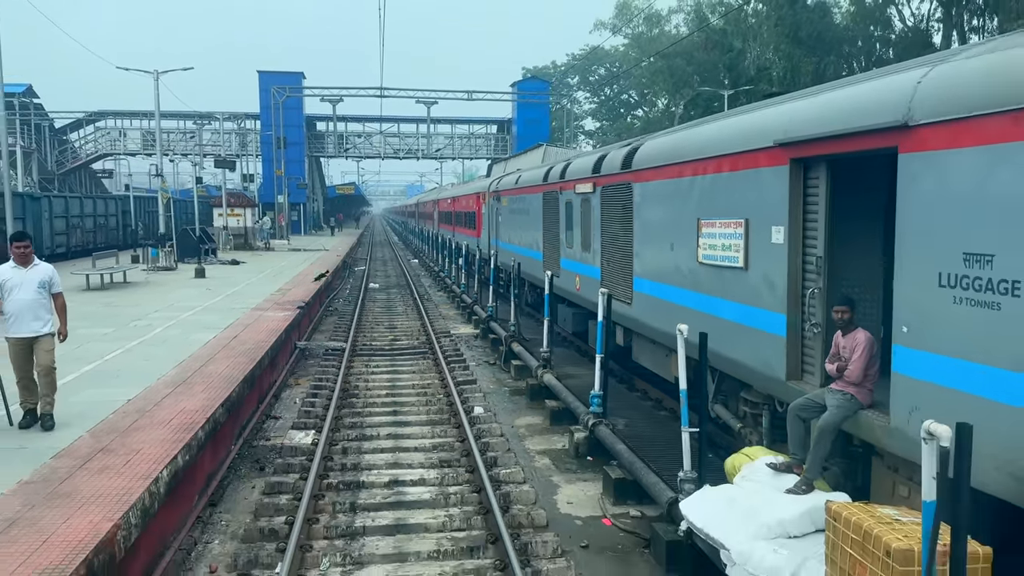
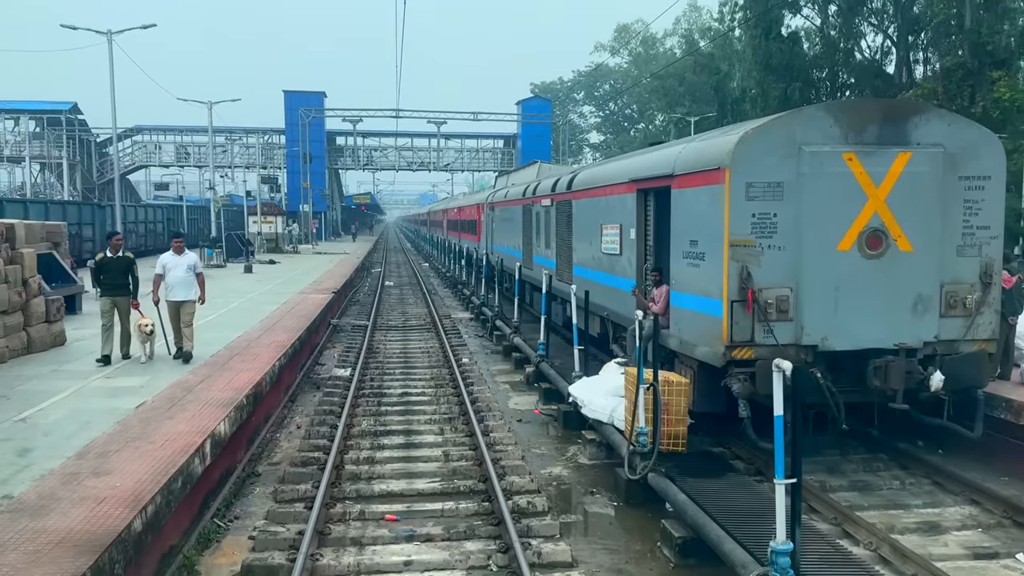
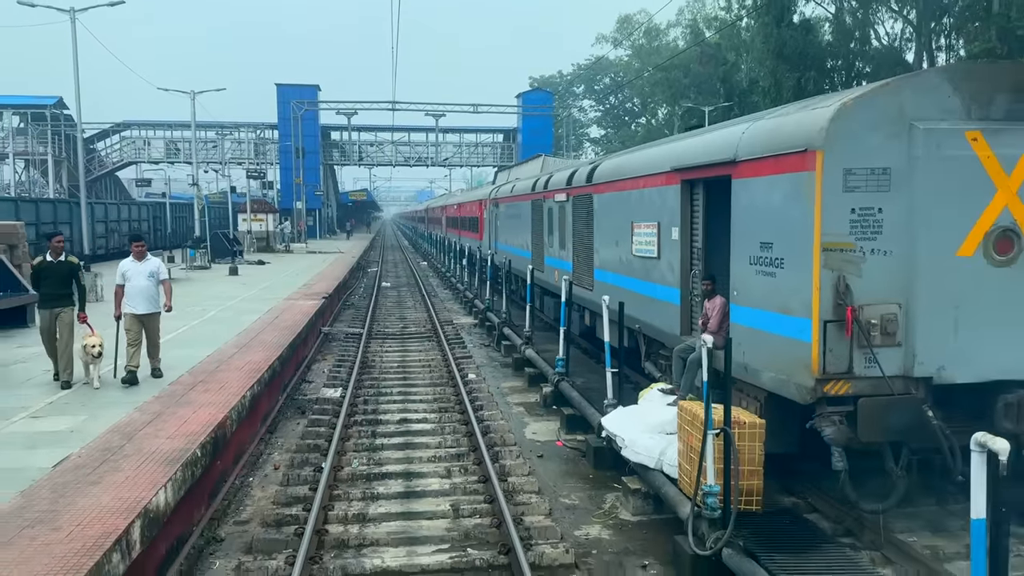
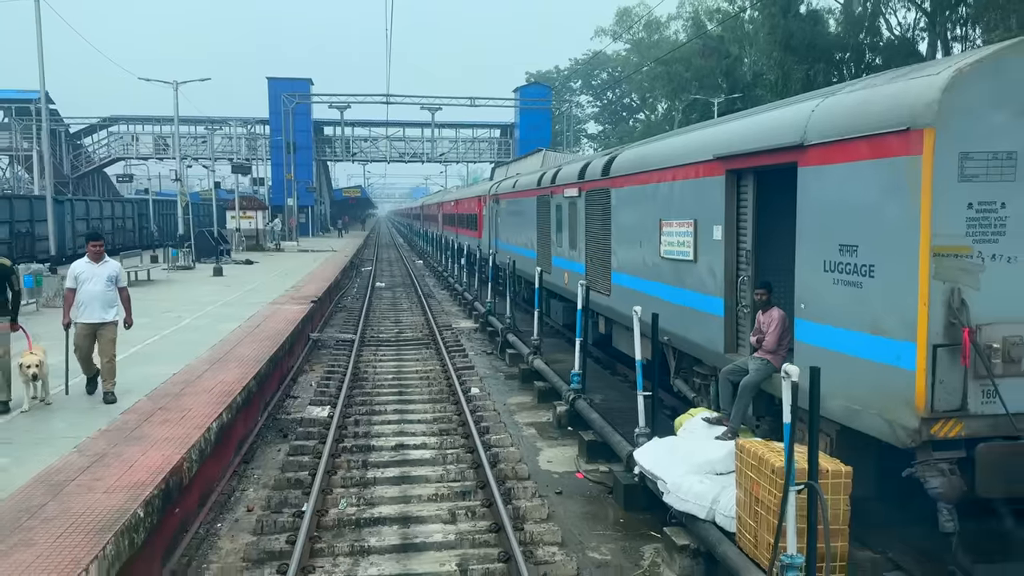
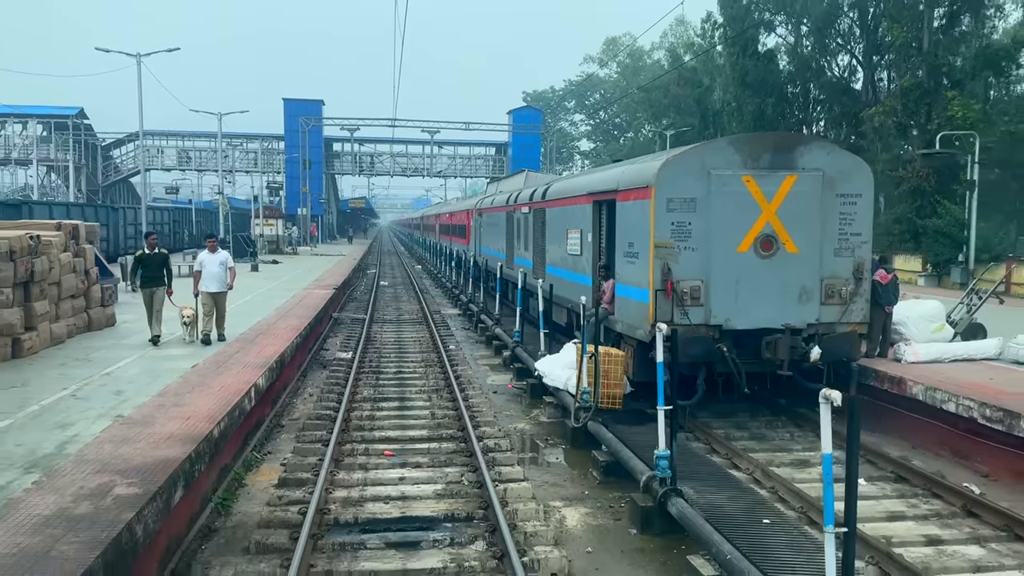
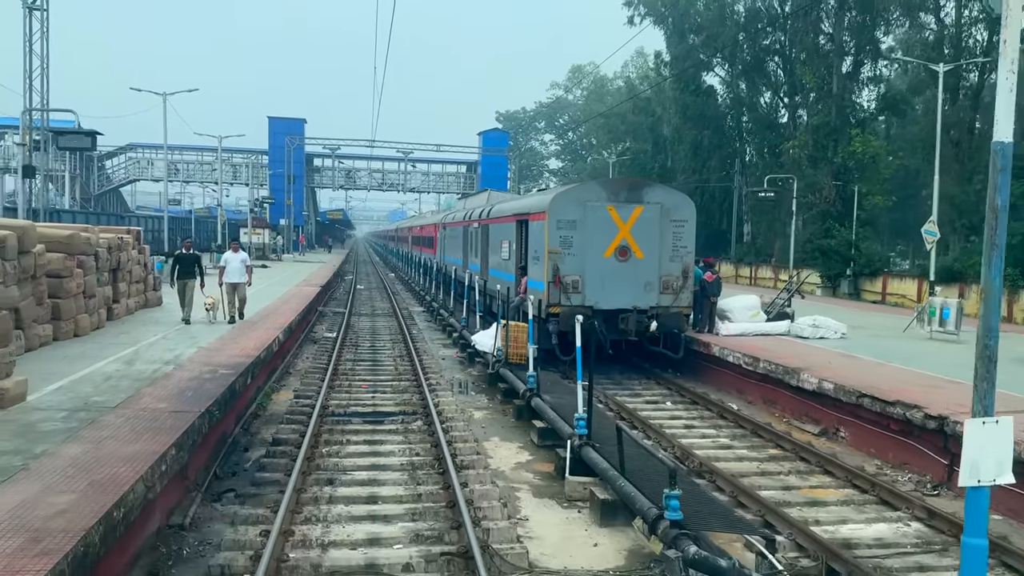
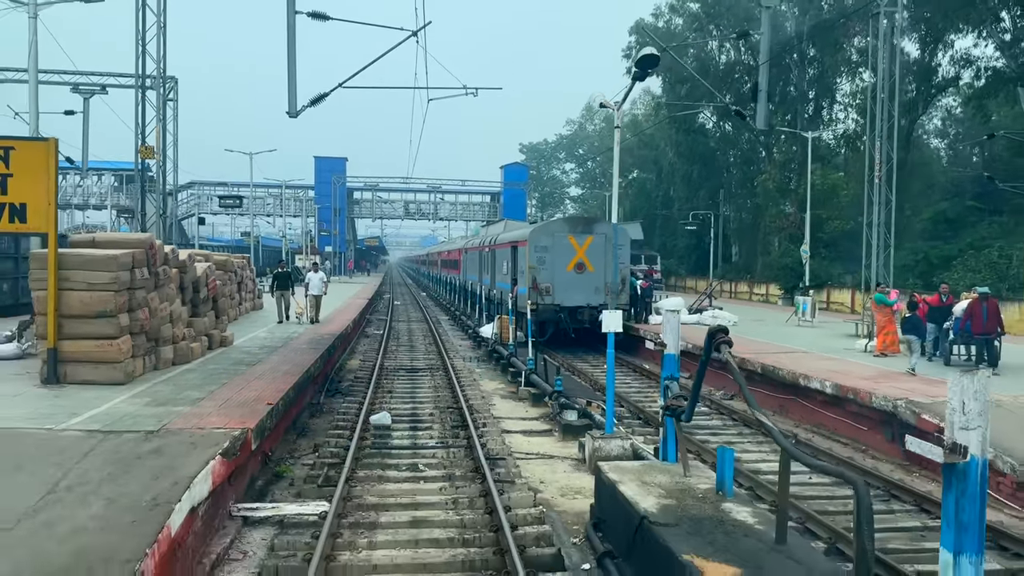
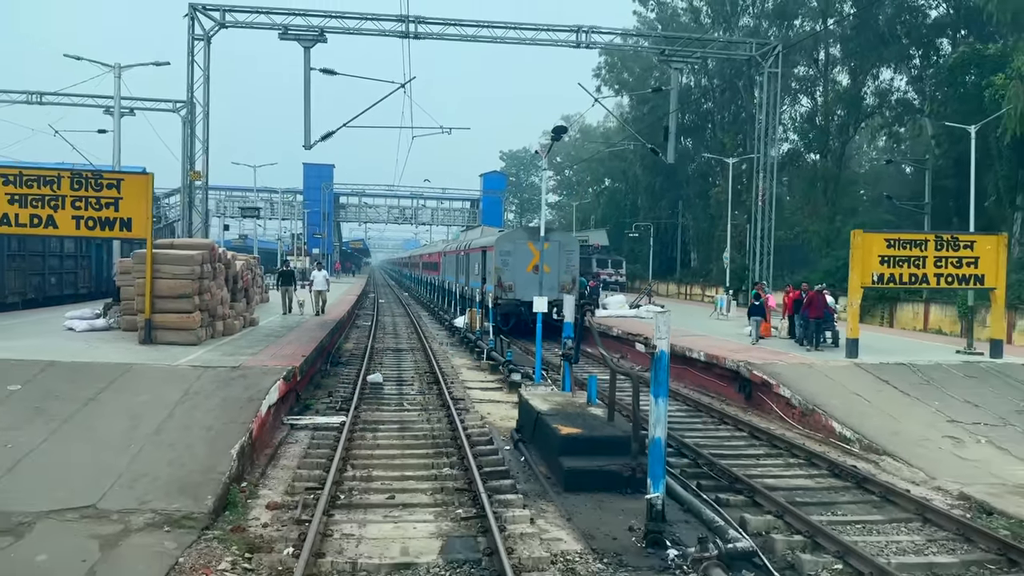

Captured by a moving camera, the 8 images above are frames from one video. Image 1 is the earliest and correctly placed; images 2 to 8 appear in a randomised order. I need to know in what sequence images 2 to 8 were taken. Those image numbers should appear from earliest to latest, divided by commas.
4, 3, 2, 5, 6, 7, 8
